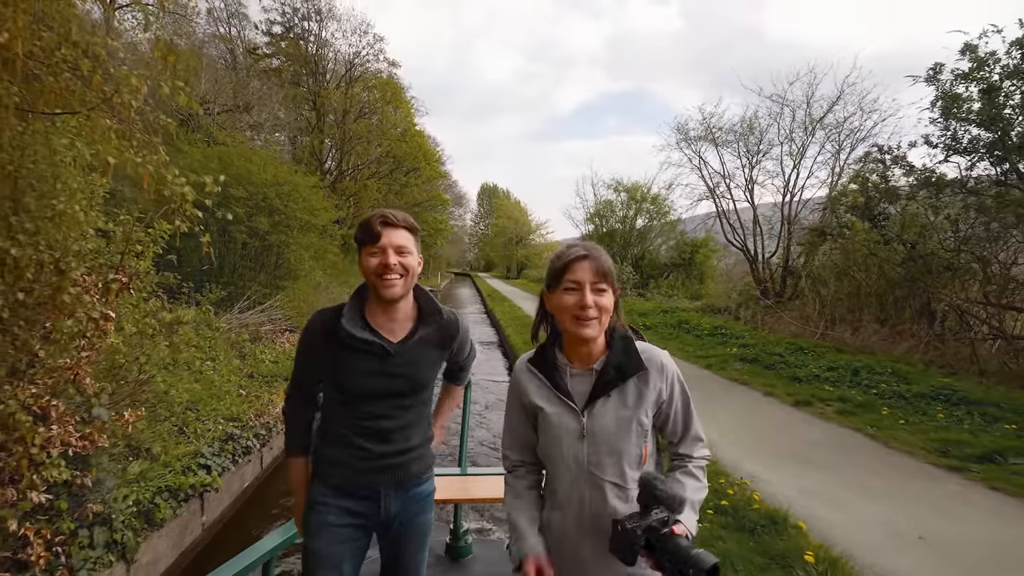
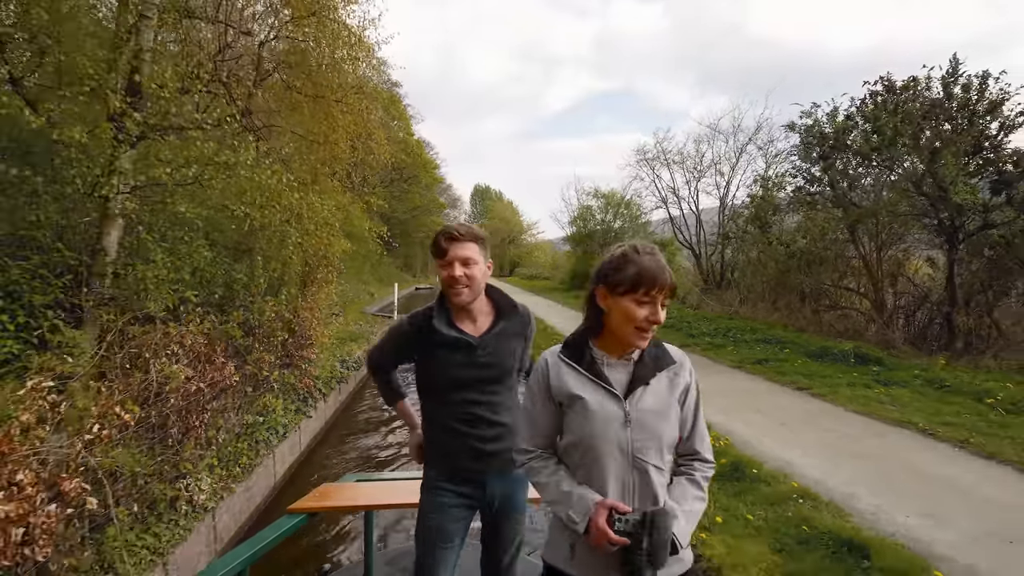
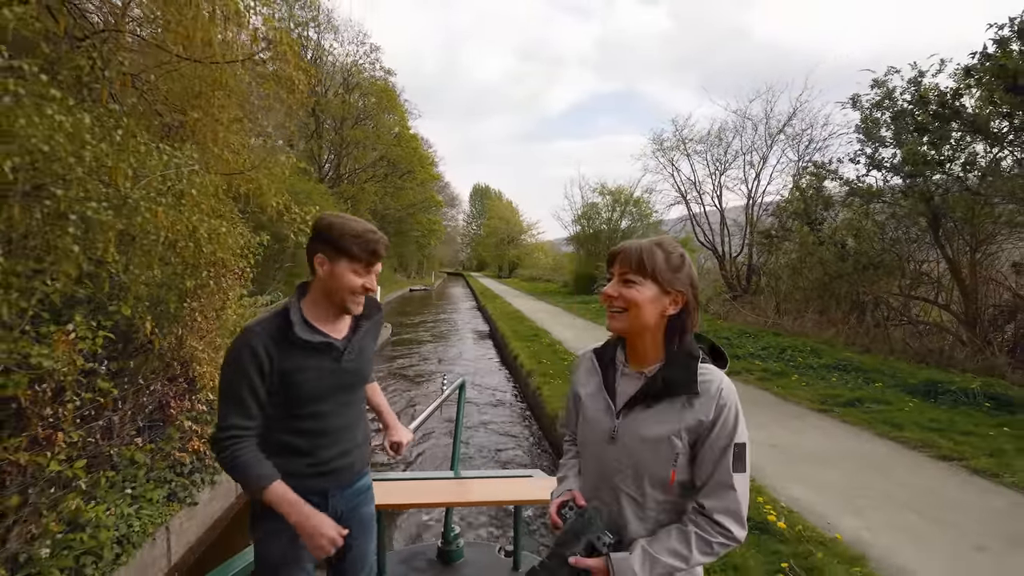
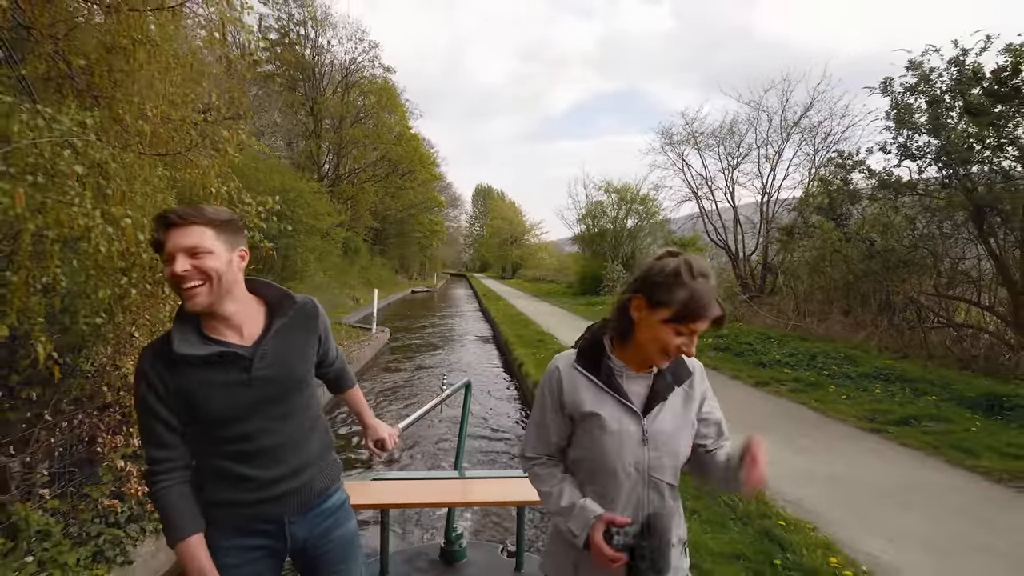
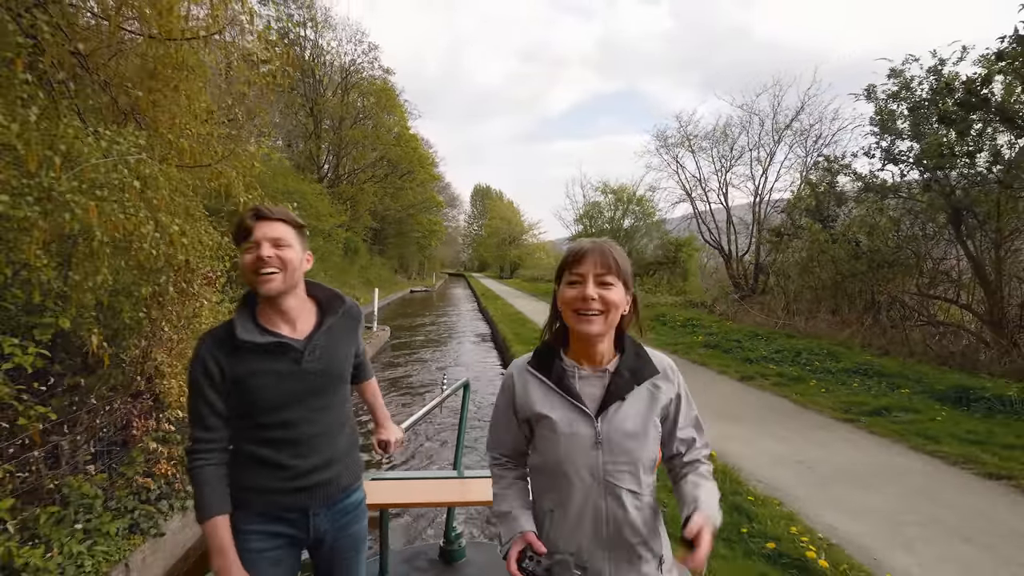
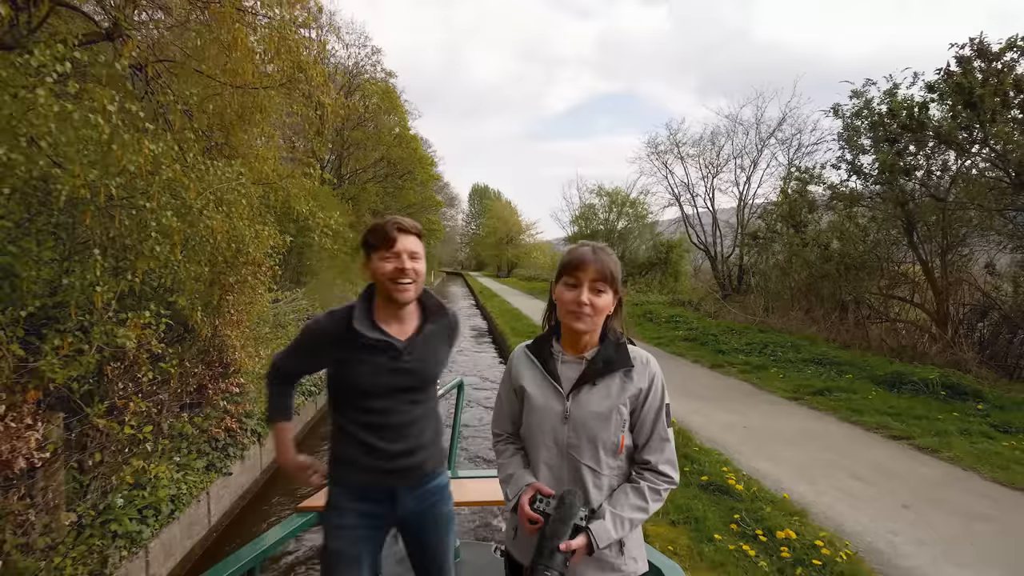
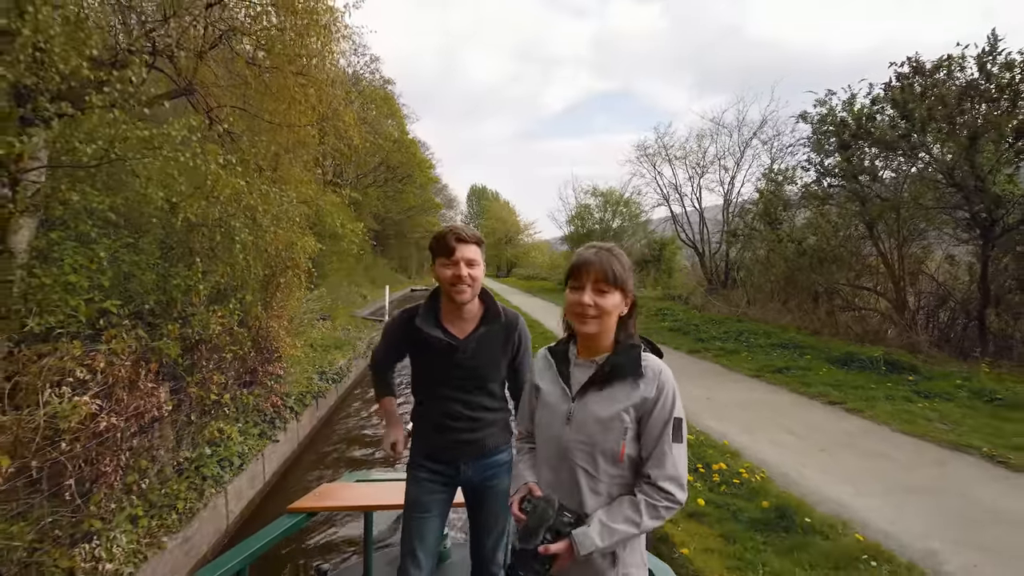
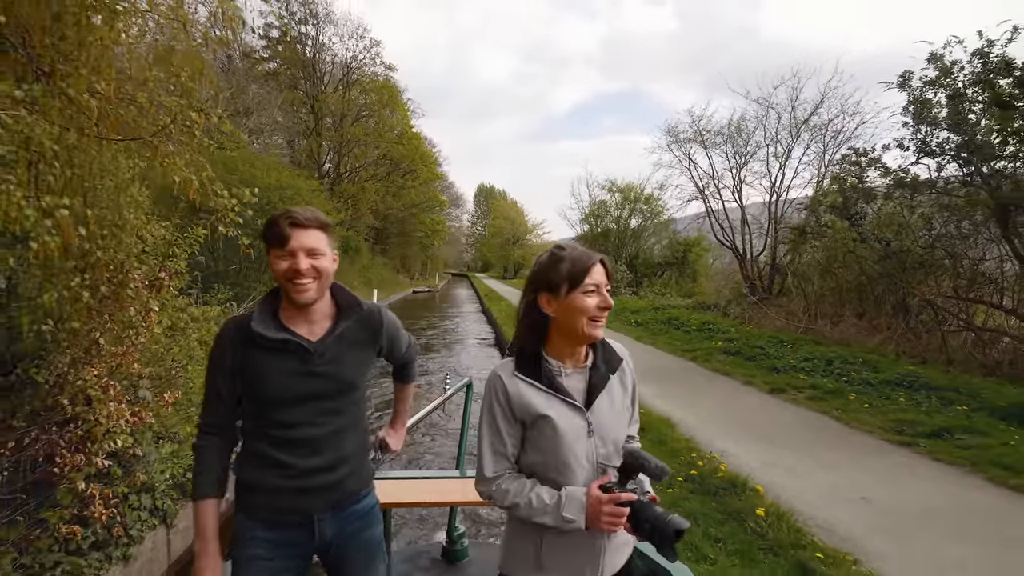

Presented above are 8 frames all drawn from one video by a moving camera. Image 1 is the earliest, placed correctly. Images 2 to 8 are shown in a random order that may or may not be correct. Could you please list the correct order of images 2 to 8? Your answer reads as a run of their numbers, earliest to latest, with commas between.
8, 4, 5, 3, 6, 7, 2
